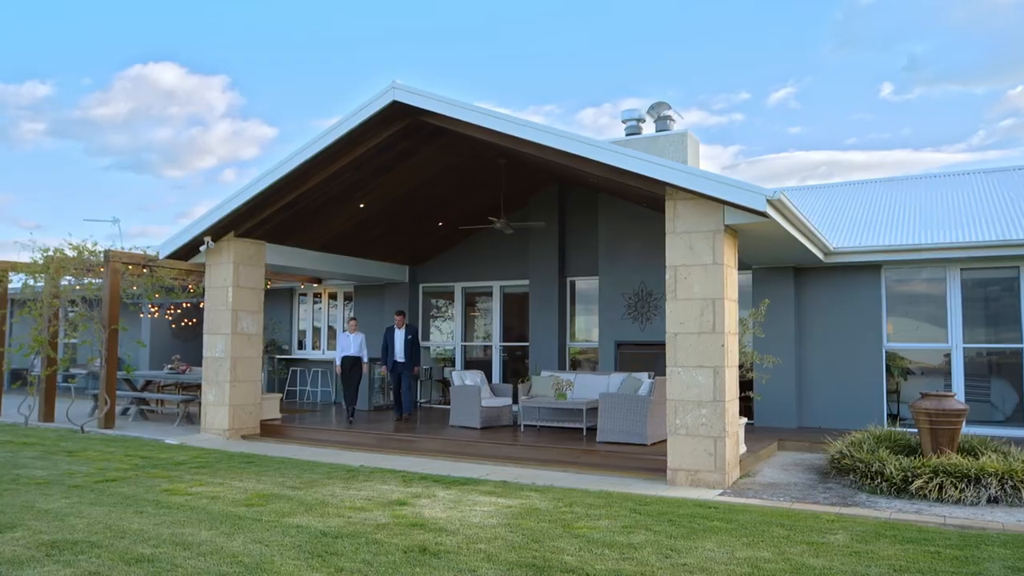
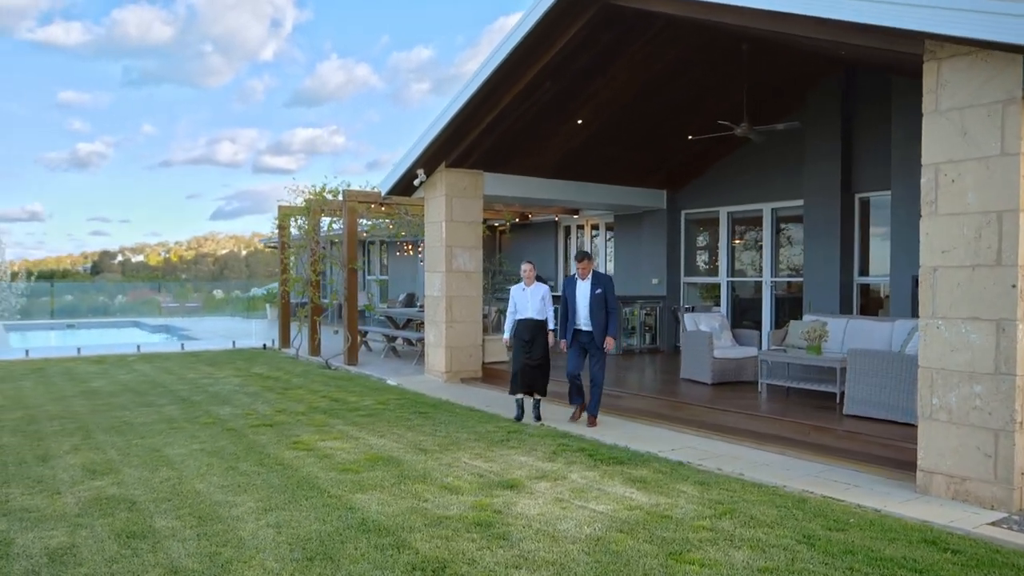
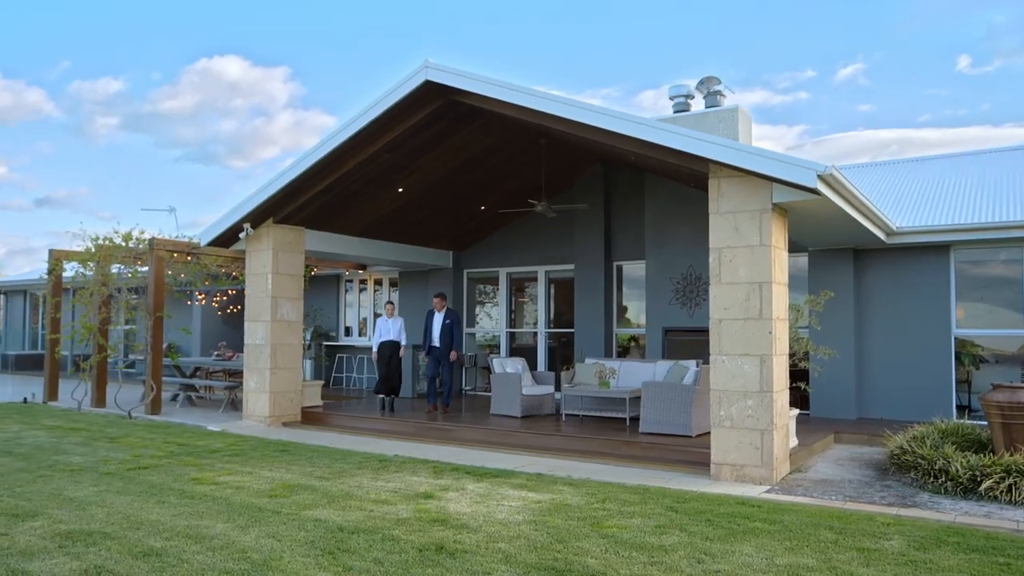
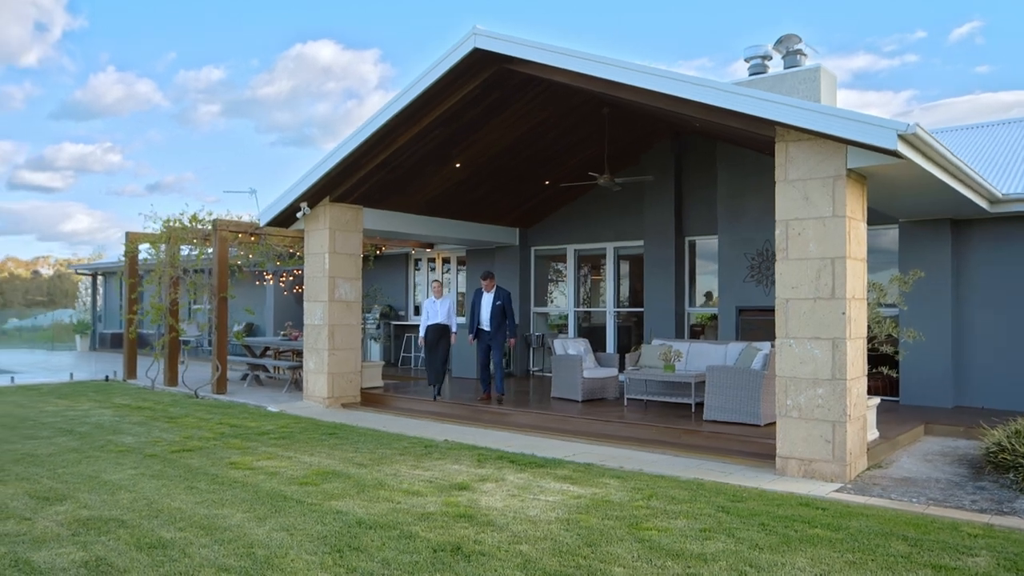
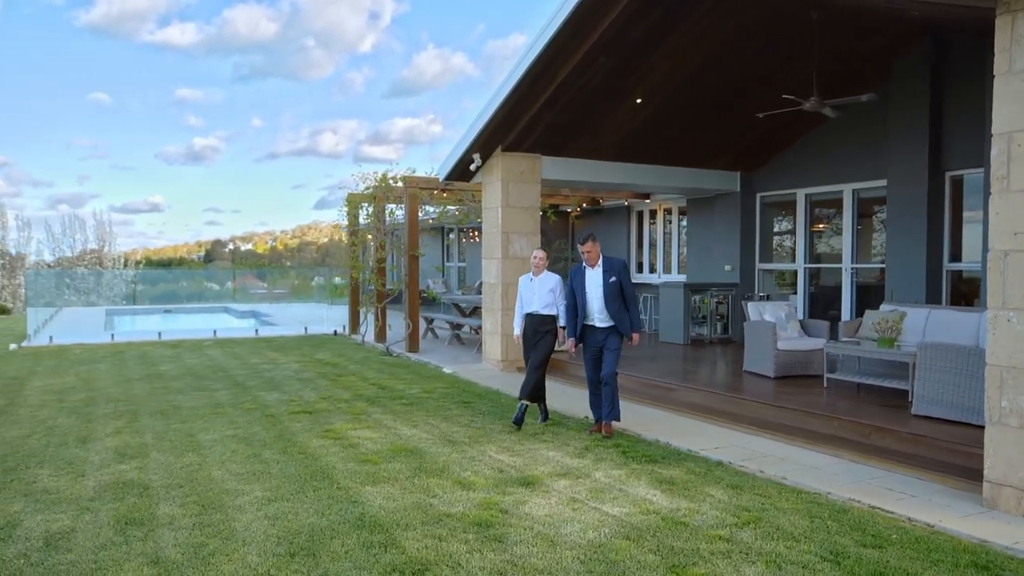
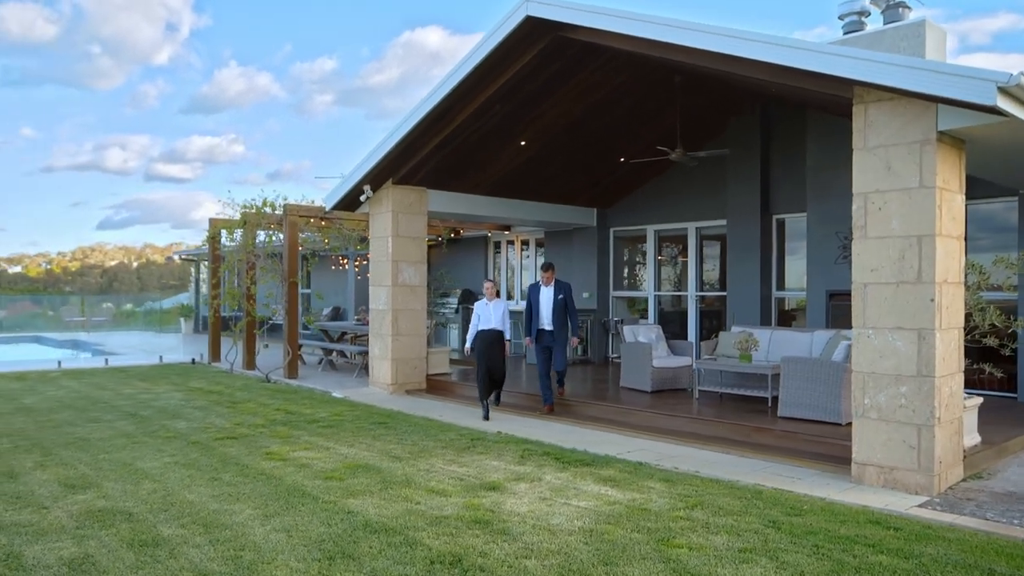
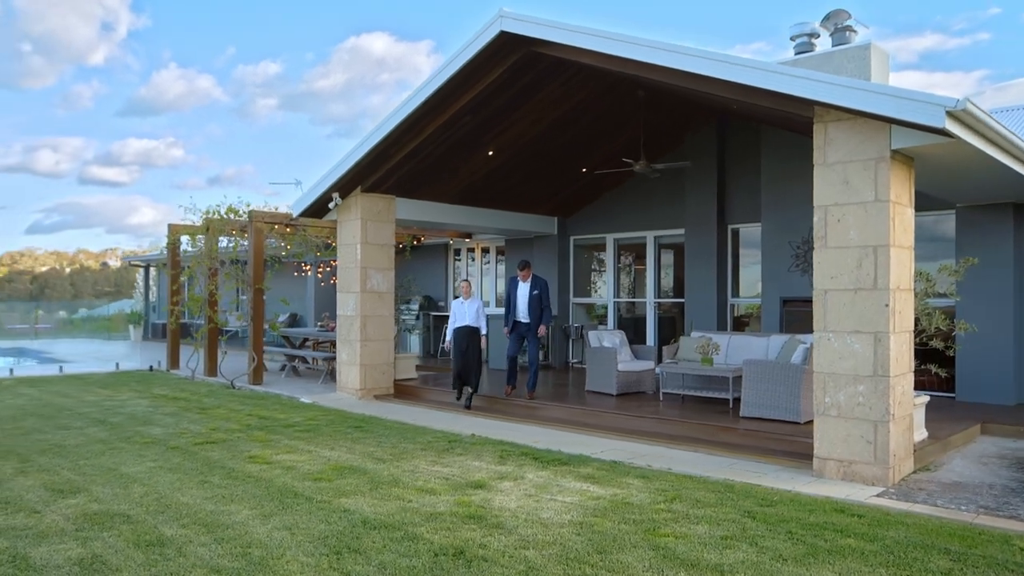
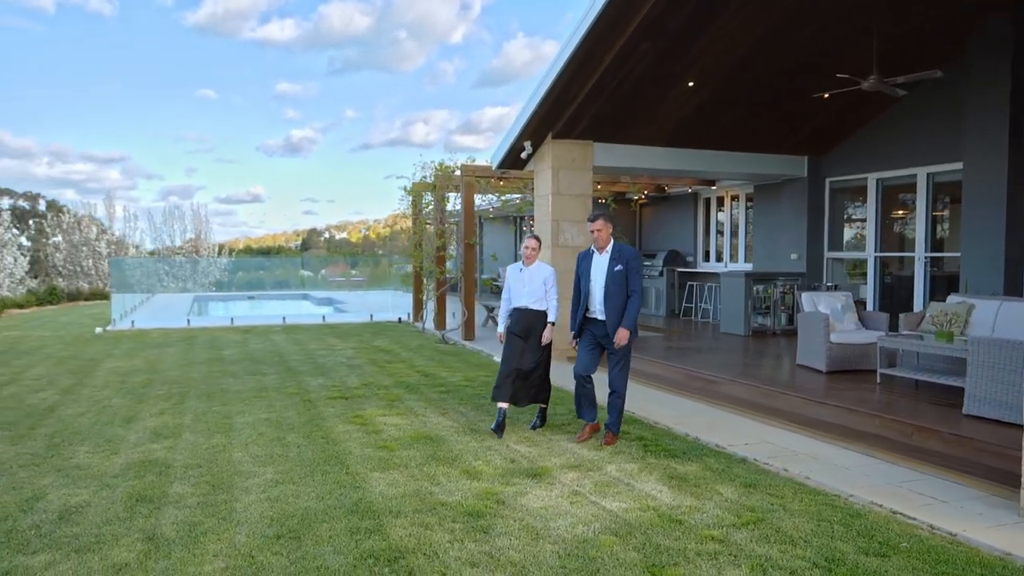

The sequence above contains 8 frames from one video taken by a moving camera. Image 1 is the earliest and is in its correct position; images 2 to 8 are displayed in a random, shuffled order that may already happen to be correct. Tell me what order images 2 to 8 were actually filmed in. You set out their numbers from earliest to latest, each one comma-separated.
3, 4, 7, 6, 2, 5, 8
